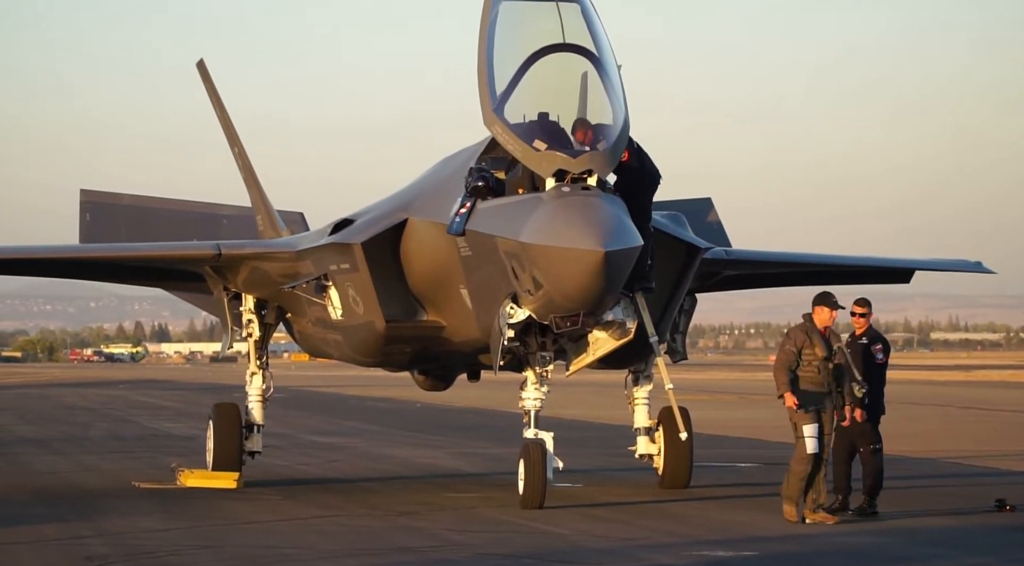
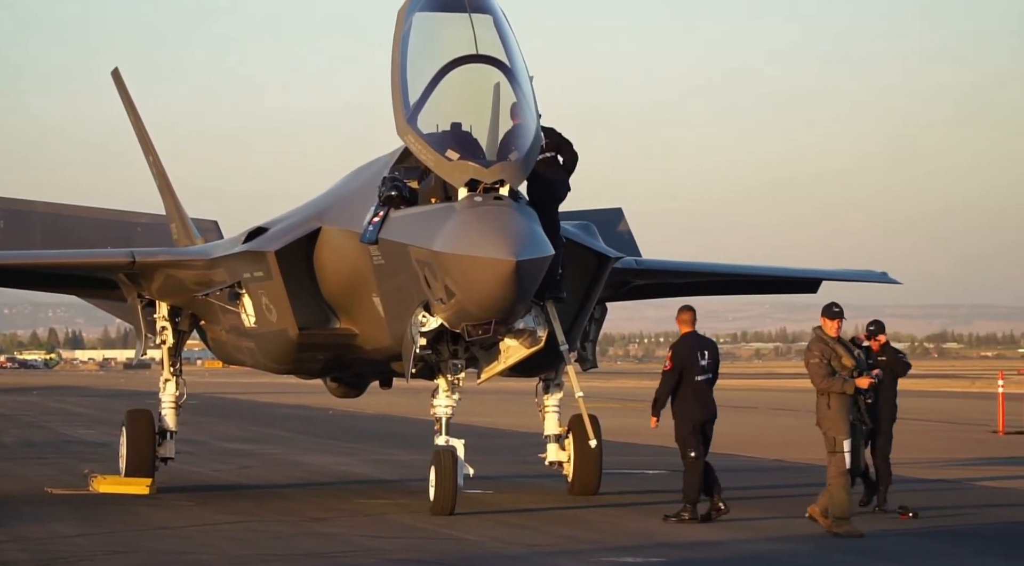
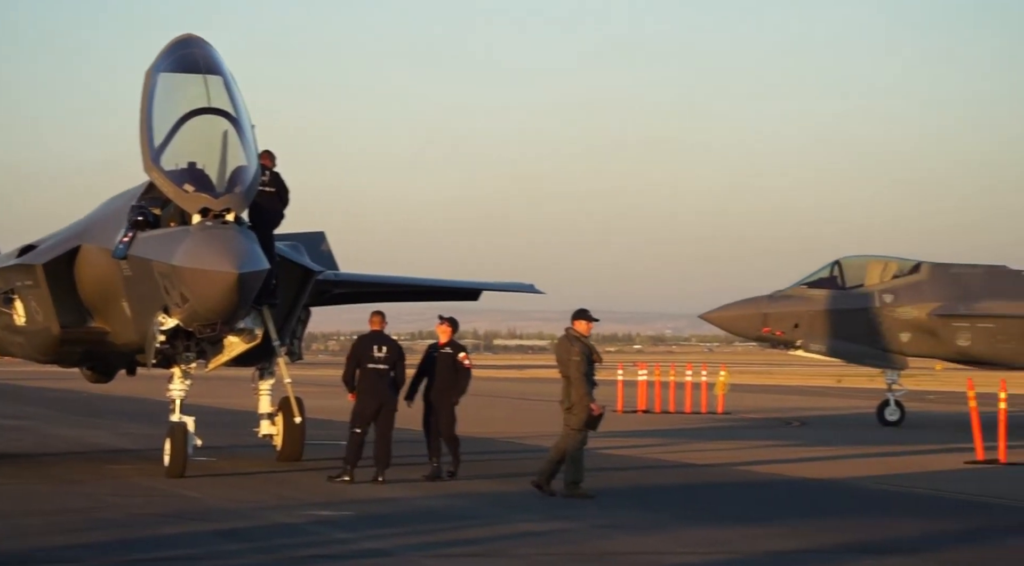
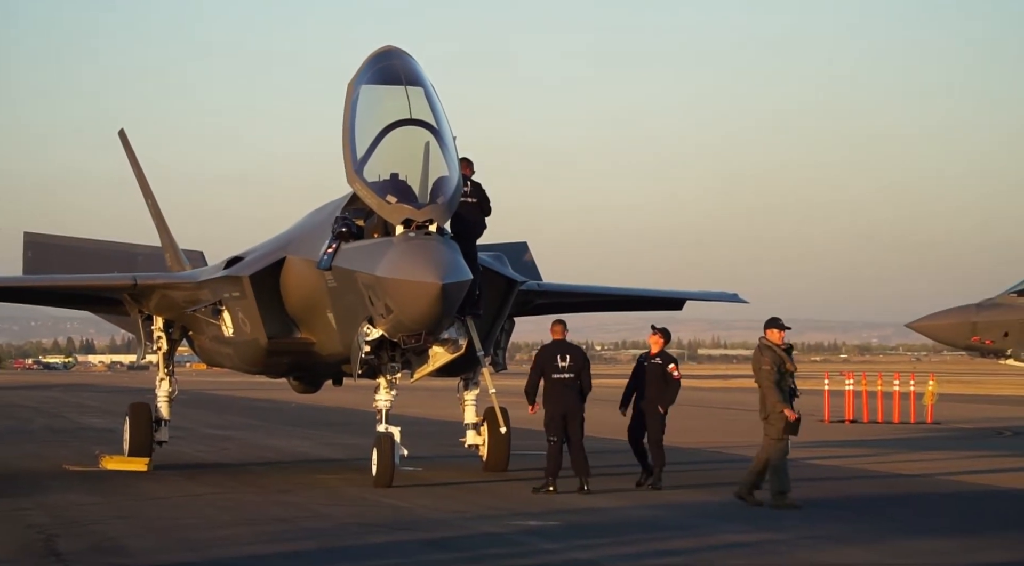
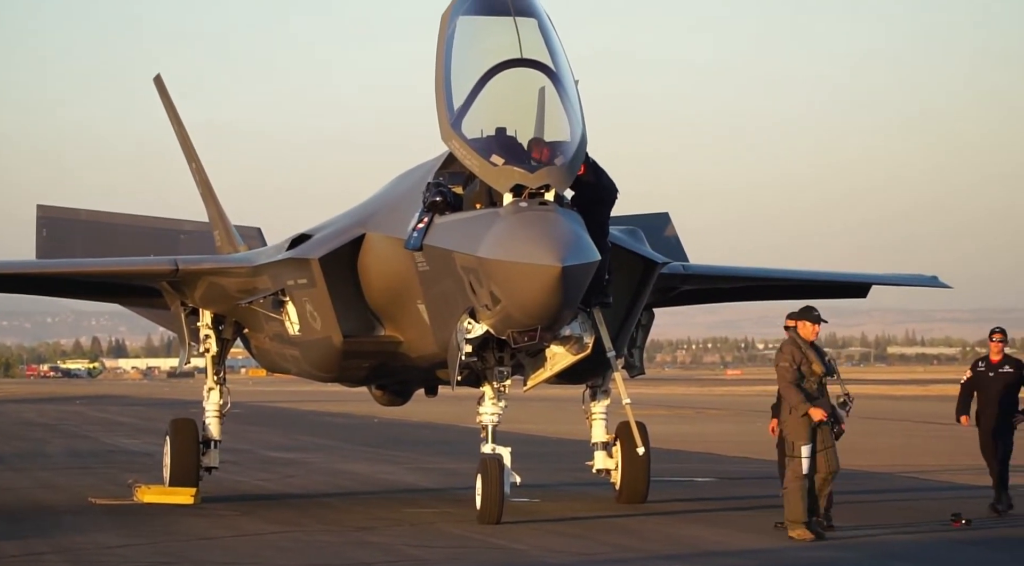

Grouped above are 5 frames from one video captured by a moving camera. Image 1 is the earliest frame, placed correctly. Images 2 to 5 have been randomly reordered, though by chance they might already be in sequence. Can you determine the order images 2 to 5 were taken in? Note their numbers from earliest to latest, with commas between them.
5, 2, 4, 3
